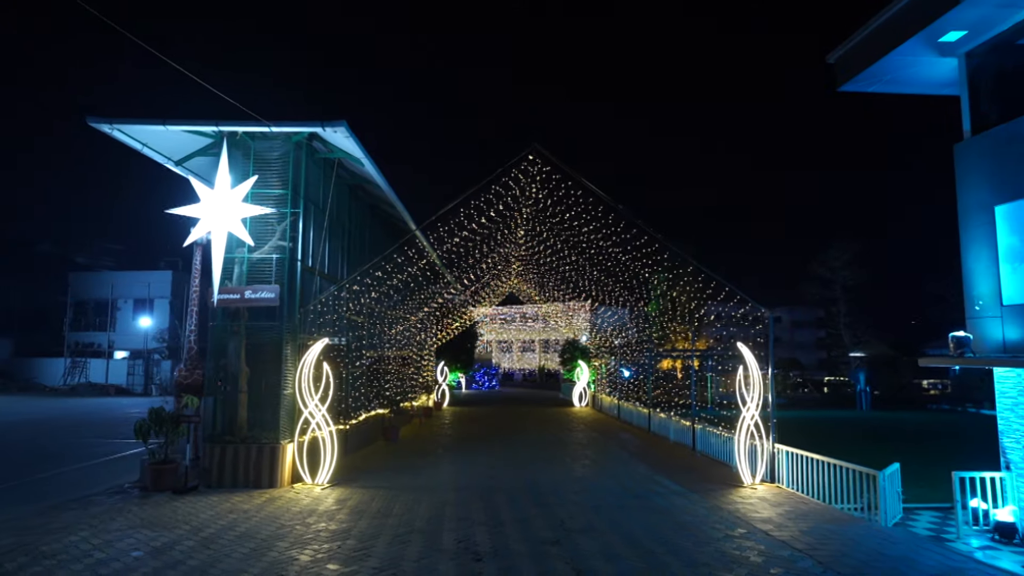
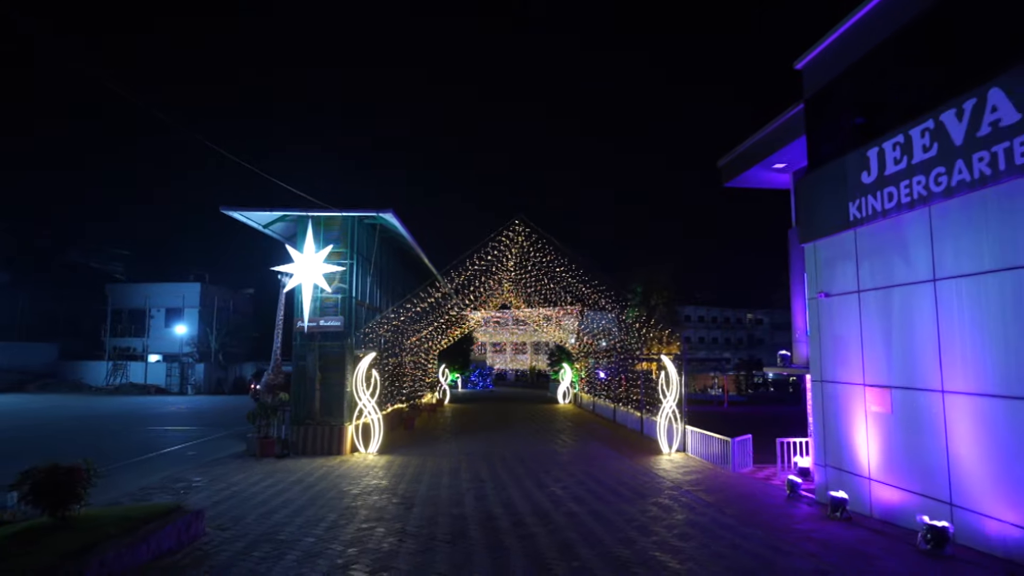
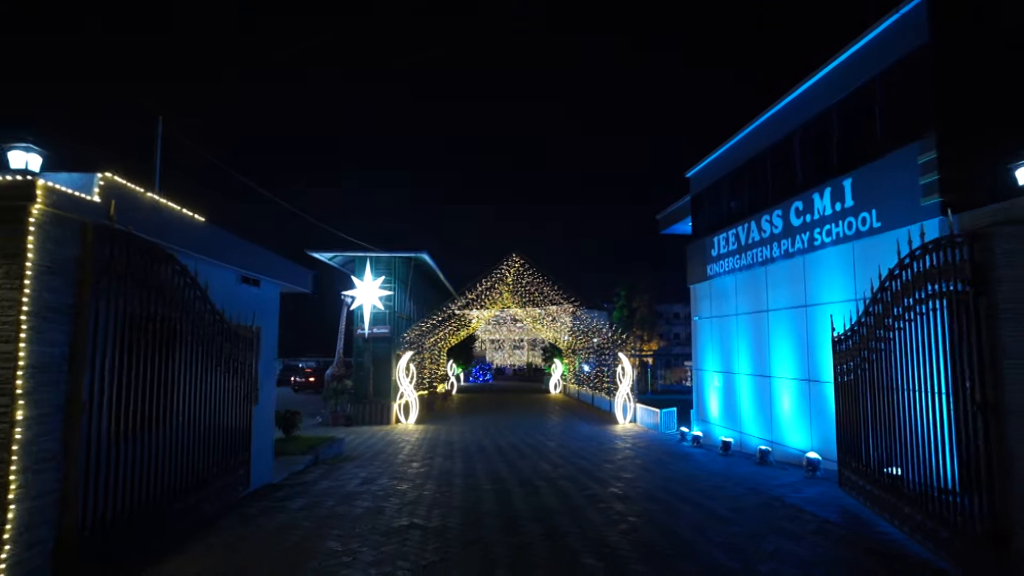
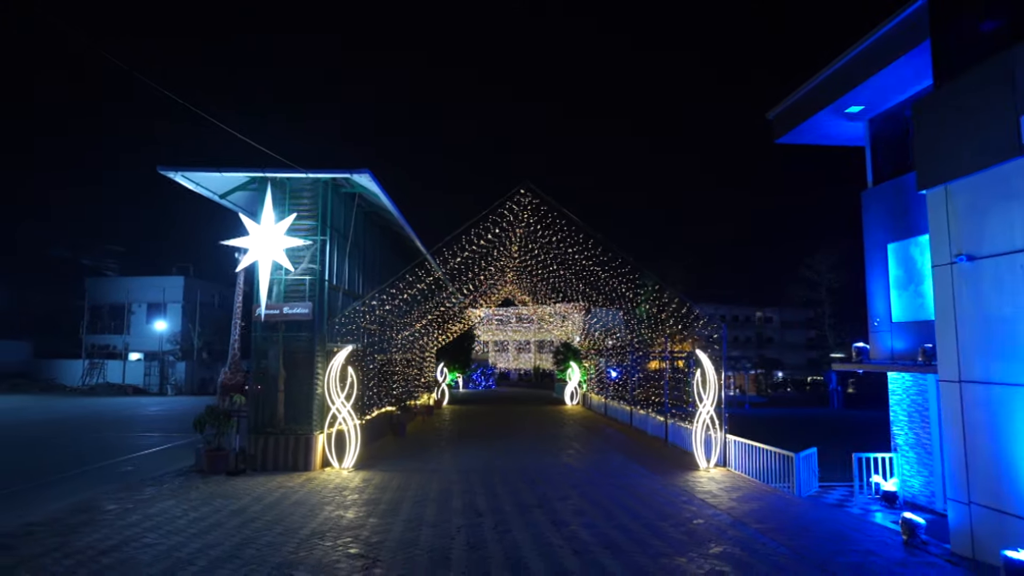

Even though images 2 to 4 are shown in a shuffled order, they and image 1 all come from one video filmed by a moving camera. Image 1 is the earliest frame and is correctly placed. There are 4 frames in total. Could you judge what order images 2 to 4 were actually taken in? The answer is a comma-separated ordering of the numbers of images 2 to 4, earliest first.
4, 2, 3
